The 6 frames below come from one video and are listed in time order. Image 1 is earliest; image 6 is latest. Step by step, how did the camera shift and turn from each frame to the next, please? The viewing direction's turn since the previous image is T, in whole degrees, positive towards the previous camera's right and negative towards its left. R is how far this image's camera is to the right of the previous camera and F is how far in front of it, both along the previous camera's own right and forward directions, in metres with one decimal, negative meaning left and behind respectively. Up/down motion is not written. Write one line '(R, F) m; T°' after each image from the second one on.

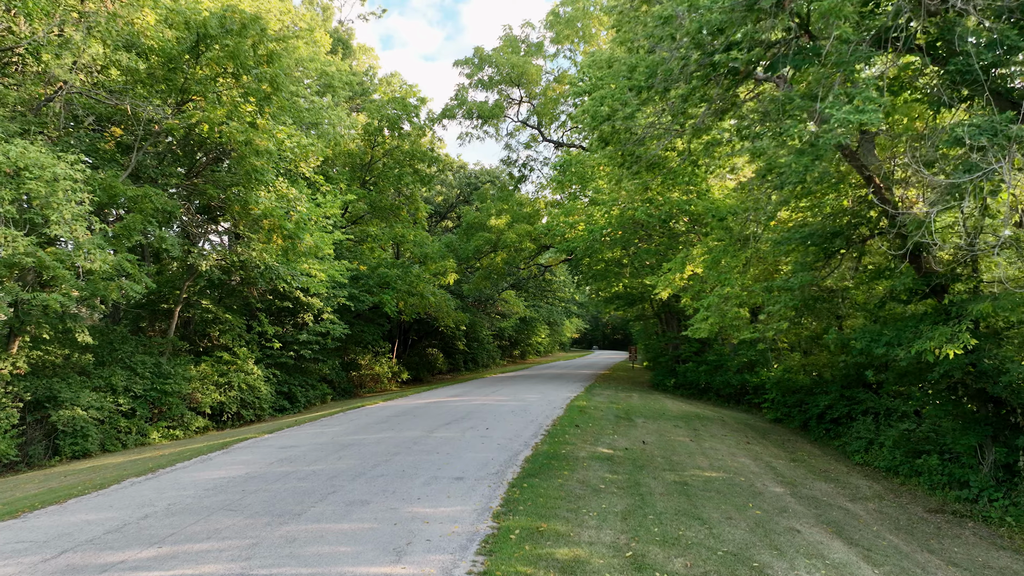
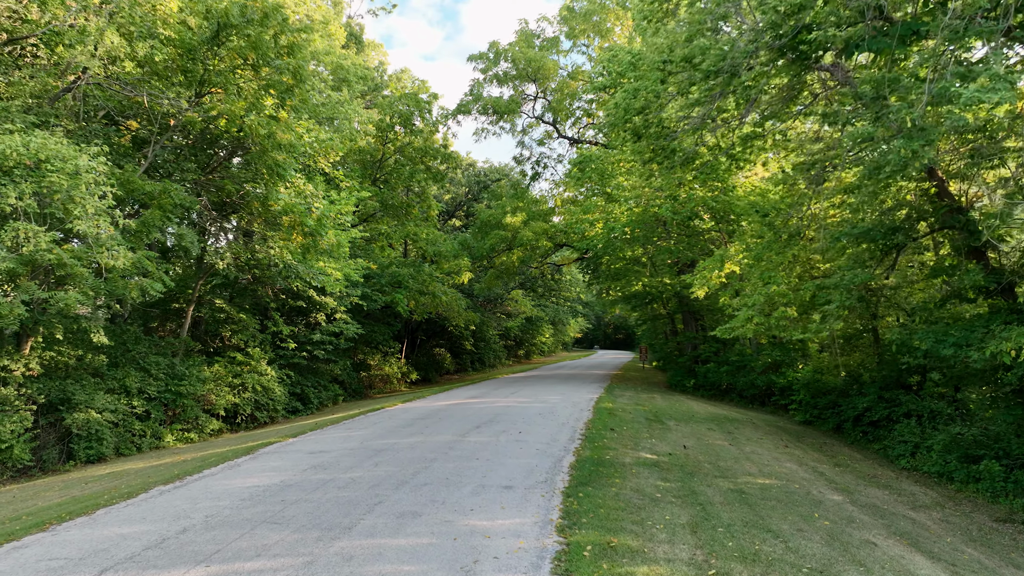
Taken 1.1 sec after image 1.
(-0.4, +0.3) m; 0°
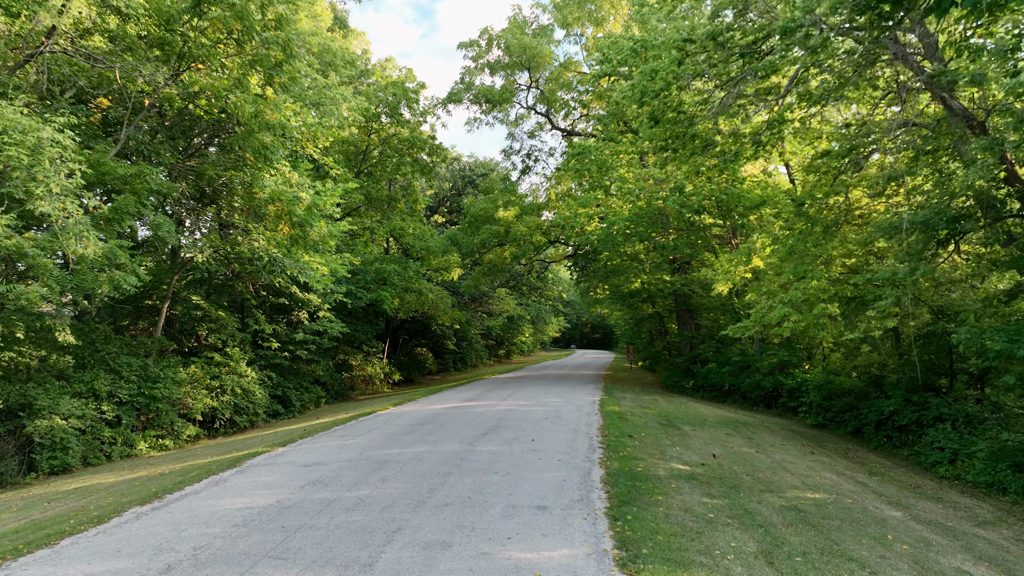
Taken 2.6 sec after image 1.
(-0.4, +0.8) m; +2°
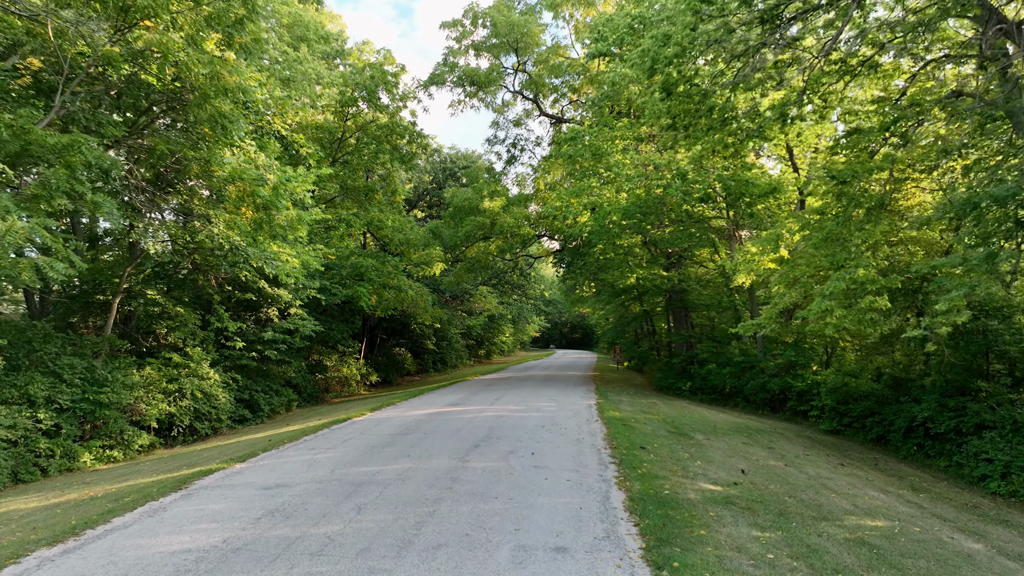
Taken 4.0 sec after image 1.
(-0.2, +1.1) m; +2°
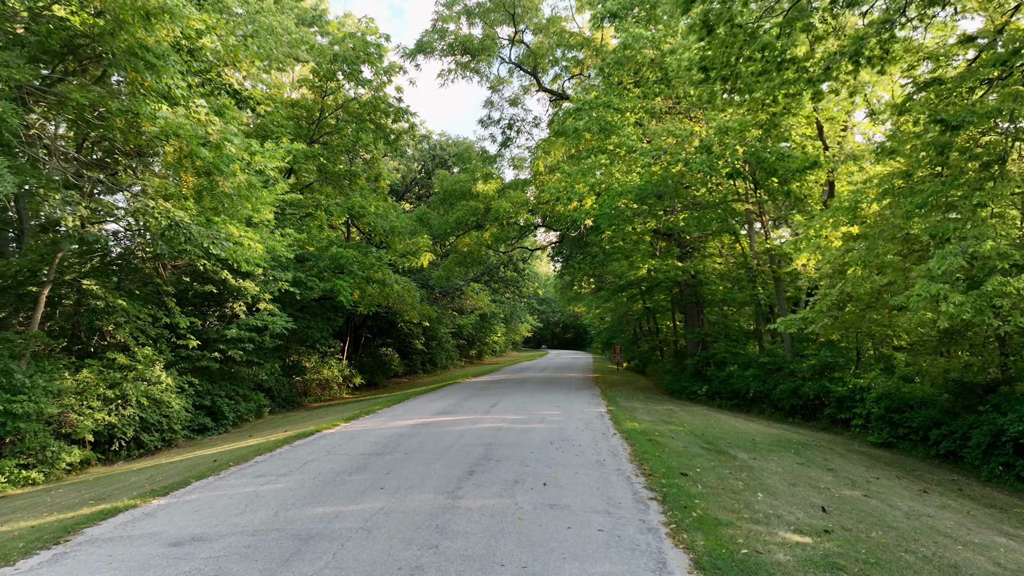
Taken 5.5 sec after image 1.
(-0.1, +1.7) m; +1°
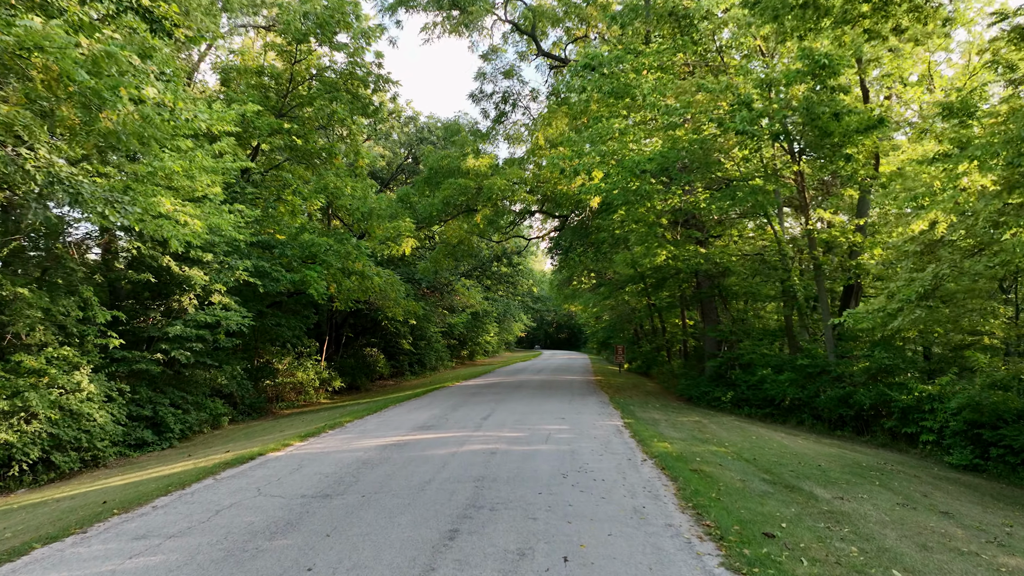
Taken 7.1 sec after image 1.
(0.0, +2.0) m; +1°
